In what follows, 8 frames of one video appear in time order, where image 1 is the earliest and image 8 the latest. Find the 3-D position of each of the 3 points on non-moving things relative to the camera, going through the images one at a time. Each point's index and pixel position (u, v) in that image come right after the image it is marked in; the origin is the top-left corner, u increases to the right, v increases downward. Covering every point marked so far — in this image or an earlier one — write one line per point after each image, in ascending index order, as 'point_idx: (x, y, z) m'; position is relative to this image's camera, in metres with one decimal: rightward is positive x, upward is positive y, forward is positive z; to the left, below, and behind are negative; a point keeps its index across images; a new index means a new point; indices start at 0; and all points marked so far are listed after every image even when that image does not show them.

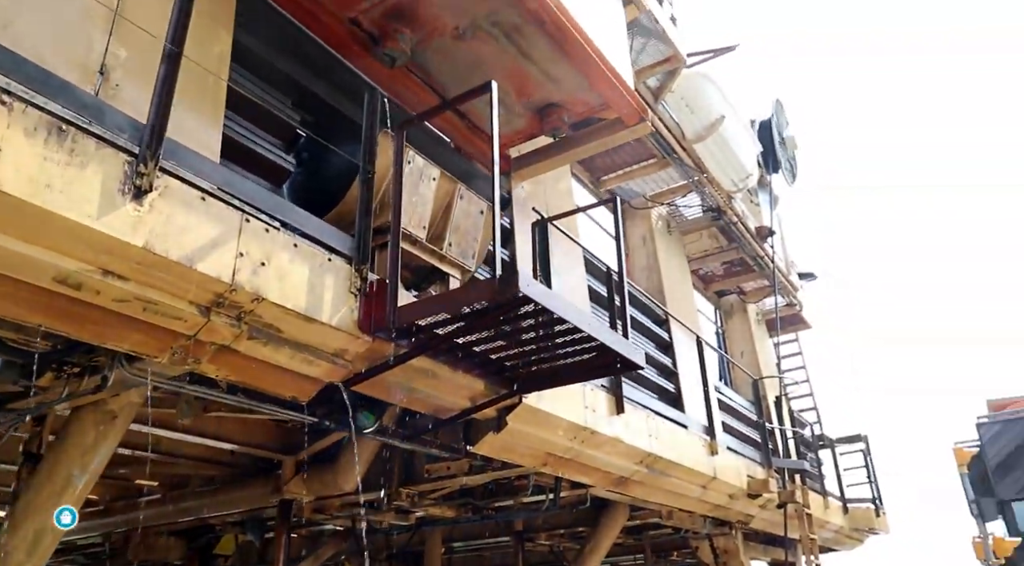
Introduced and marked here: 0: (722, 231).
0: (+2.3, +0.6, +9.0) m
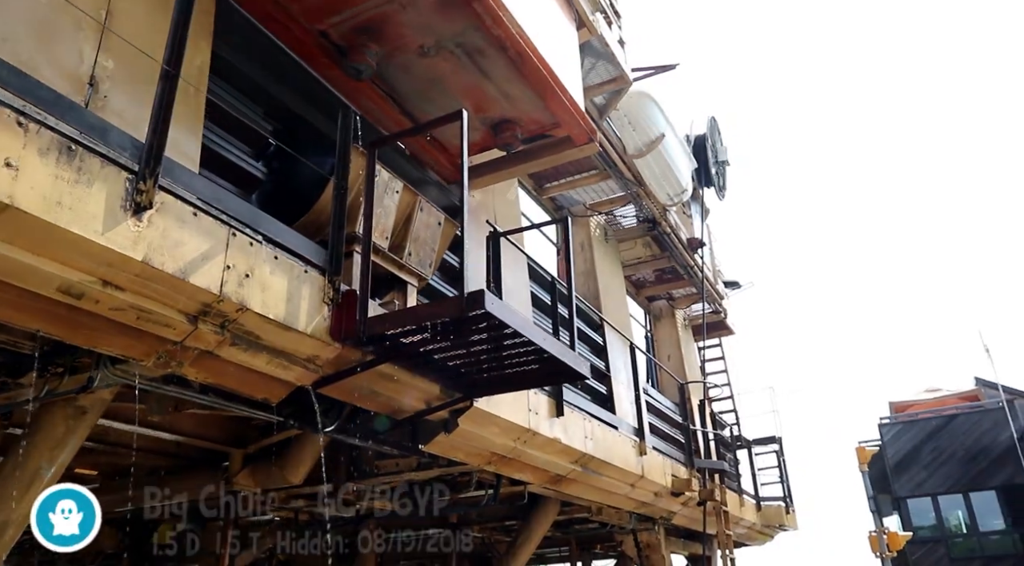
0: (+1.7, +0.5, +9.4) m
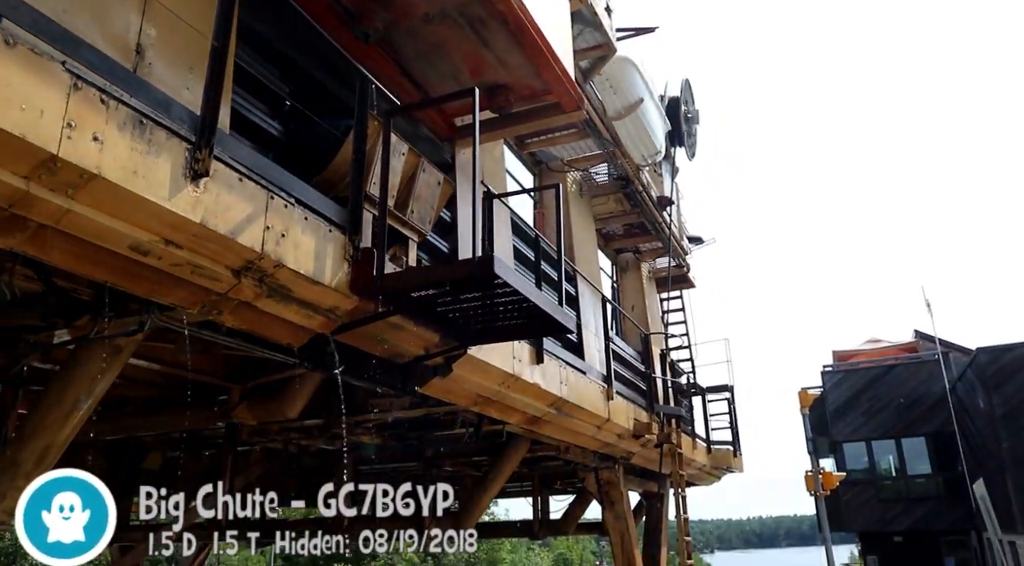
0: (+1.4, +1.0, +9.9) m
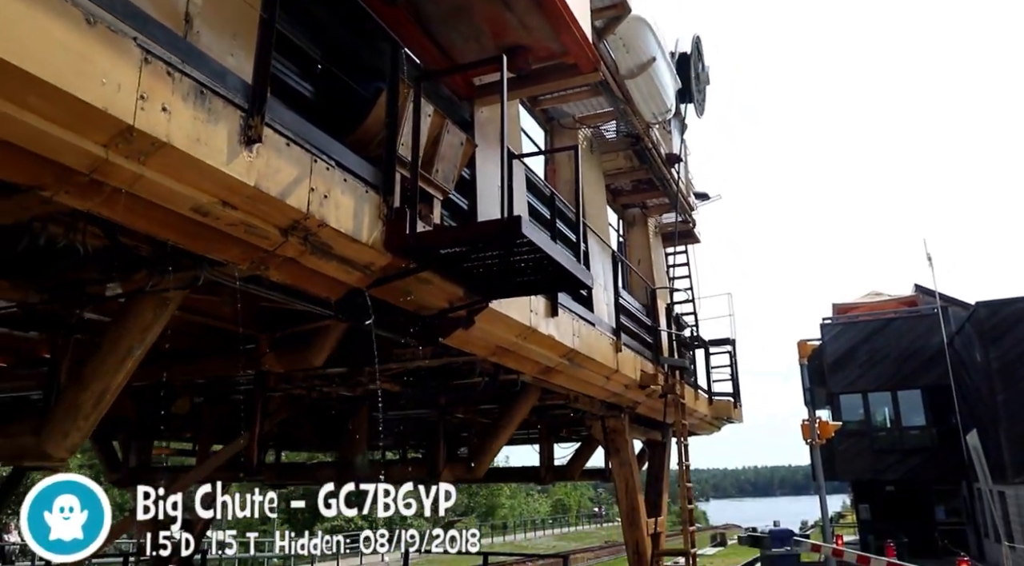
0: (+1.5, +1.6, +10.1) m
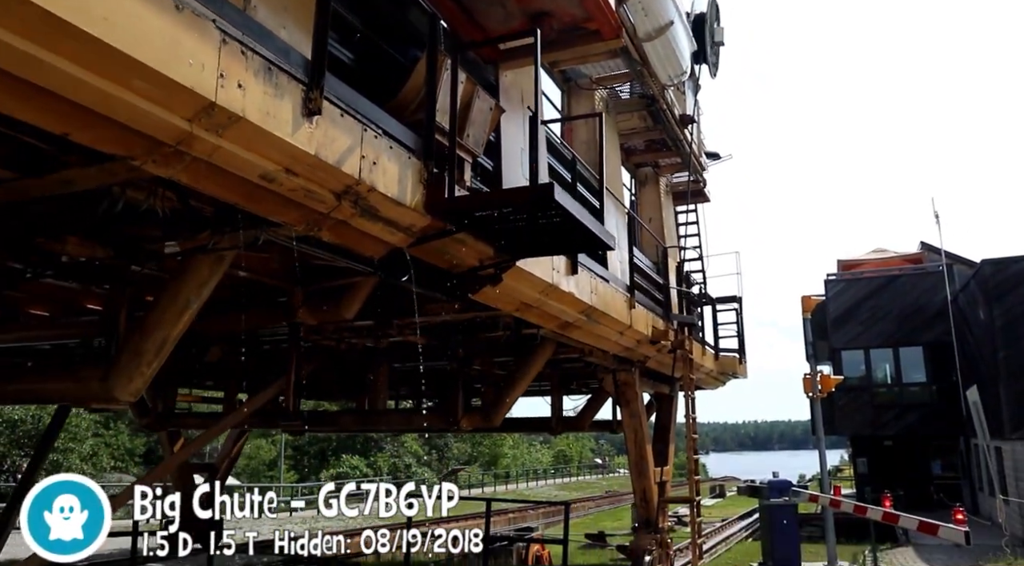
0: (+1.7, +2.1, +10.3) m
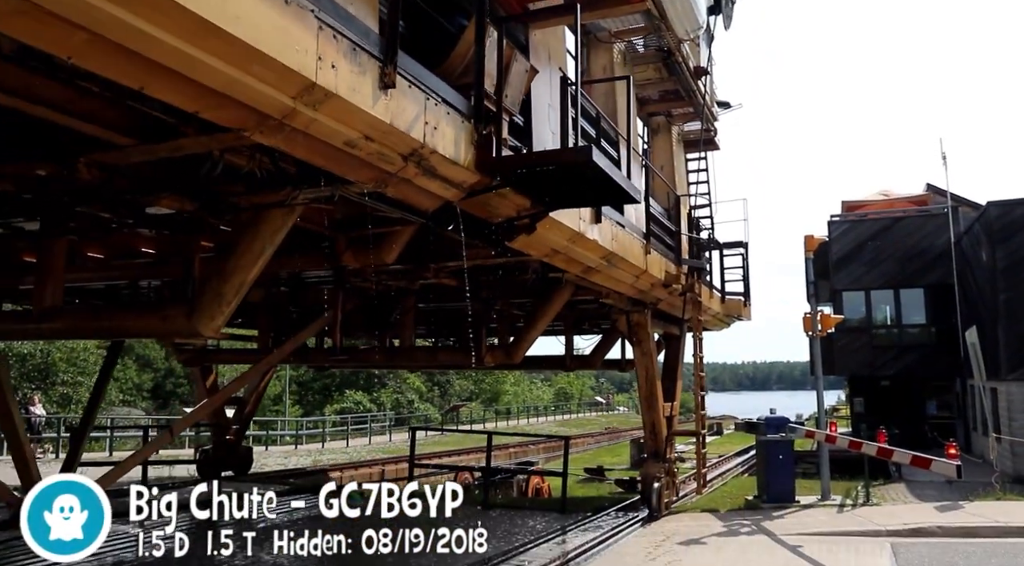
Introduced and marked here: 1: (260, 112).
0: (+2.0, +2.8, +10.7) m
1: (-1.1, +0.7, +3.6) m
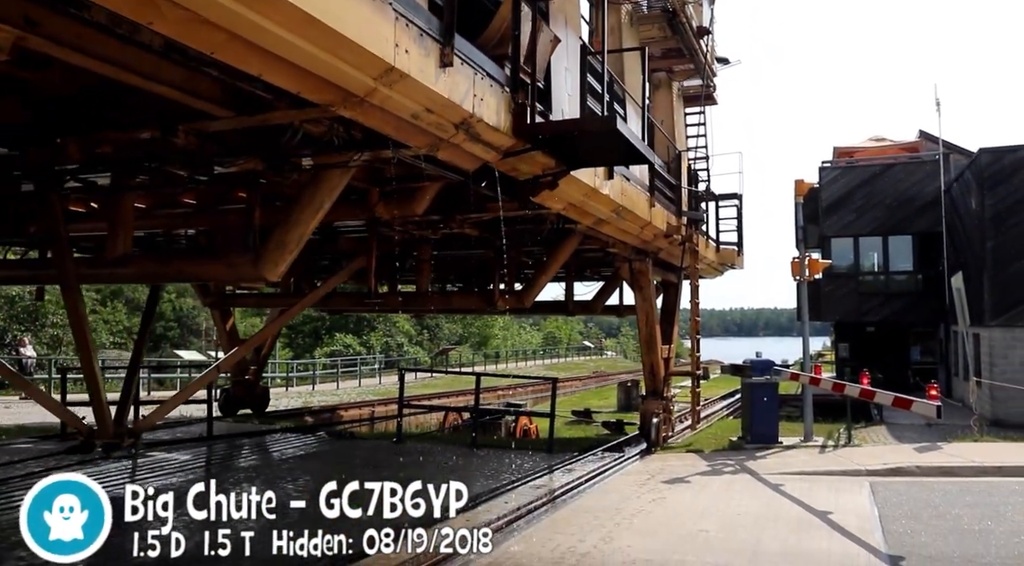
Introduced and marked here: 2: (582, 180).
0: (+2.2, +3.5, +11.2) m
1: (-0.9, +1.0, +4.2) m
2: (+0.6, +0.9, +7.1) m
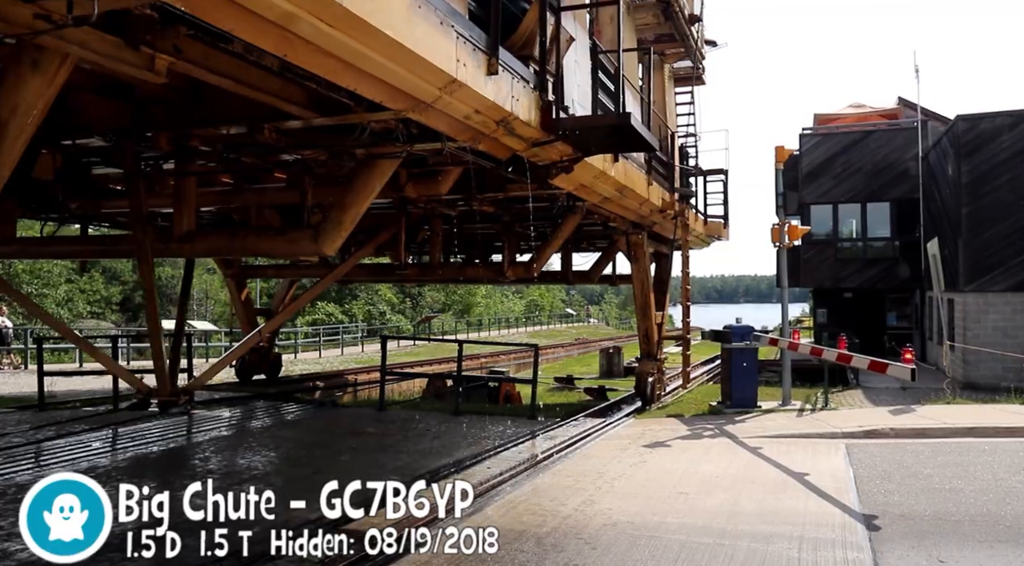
0: (+2.3, +4.0, +12.0) m
1: (-0.6, +1.1, +5.0) m
2: (+0.8, +1.2, +8.0) m
